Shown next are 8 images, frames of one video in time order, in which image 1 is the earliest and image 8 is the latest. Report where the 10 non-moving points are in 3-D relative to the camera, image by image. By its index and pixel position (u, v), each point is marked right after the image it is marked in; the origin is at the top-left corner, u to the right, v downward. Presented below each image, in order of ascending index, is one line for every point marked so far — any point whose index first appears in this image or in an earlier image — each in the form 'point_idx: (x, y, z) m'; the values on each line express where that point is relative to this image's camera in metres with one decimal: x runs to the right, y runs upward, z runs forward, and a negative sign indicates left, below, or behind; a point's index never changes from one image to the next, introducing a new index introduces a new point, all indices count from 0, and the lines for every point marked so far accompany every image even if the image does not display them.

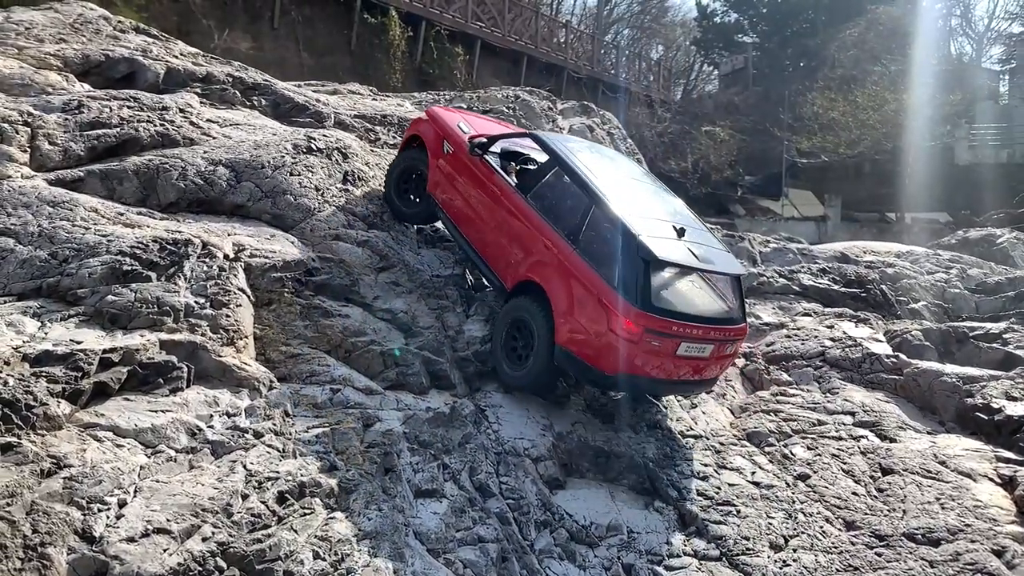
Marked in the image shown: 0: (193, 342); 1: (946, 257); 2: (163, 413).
0: (-1.9, -0.3, +4.9) m
1: (+6.7, +0.5, +12.6) m
2: (-1.9, -0.7, +4.4) m
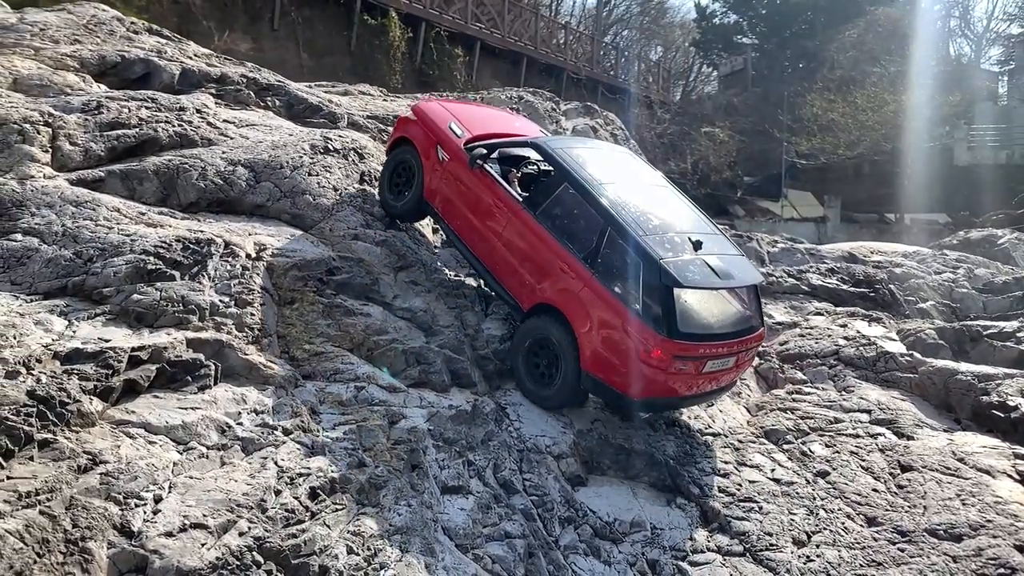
0: (-1.8, -0.3, +5.0) m
1: (+6.9, +0.5, +12.7) m
2: (-1.7, -0.7, +4.4) m
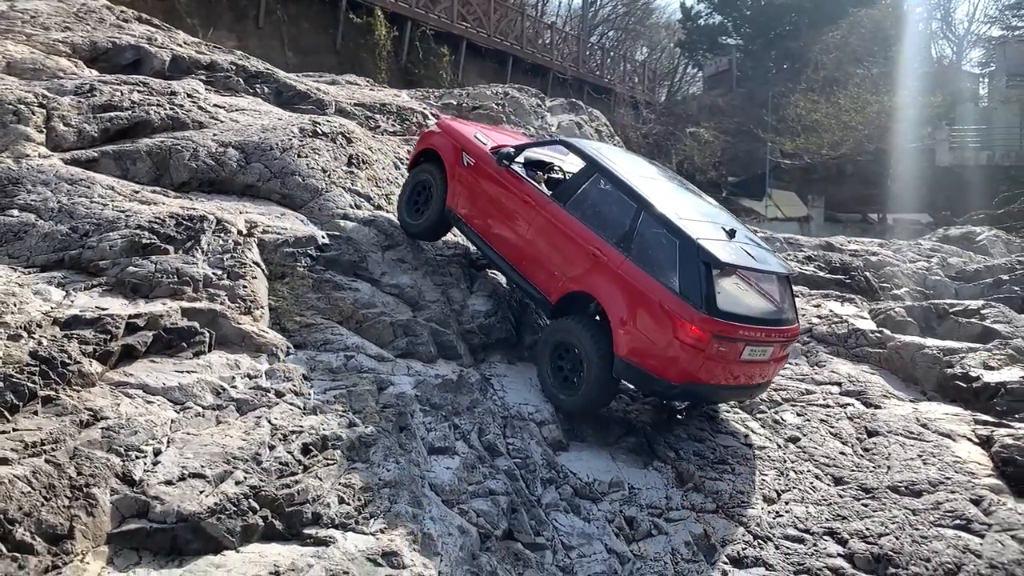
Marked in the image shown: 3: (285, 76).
0: (-1.9, -0.1, +5.2) m
1: (+6.6, +0.7, +13.0) m
2: (-1.8, -0.5, +4.6) m
3: (-2.7, +2.5, +9.5) m
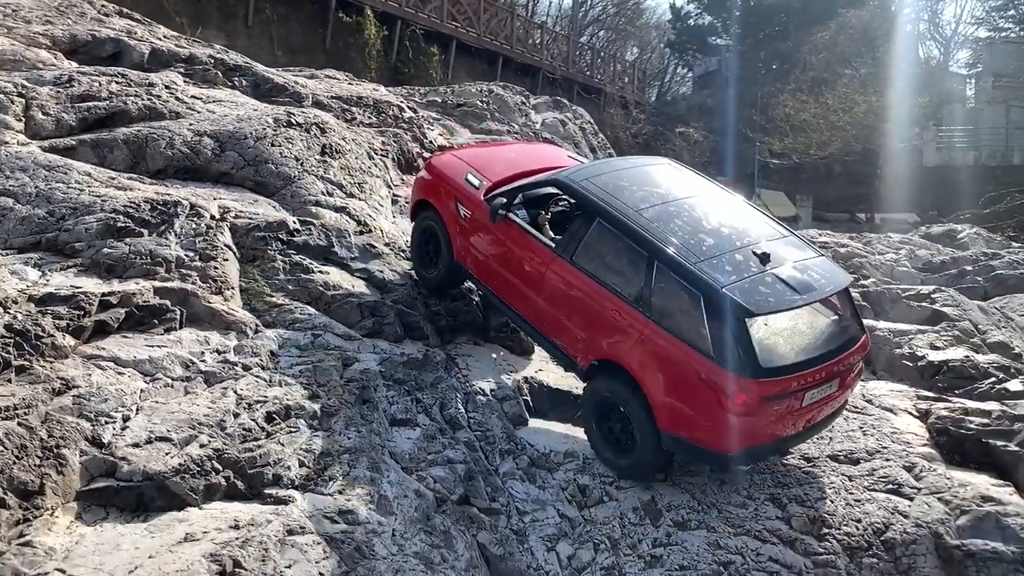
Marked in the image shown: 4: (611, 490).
0: (-2.2, 0.0, +5.4) m
1: (+6.3, +0.8, +13.3) m
2: (-2.1, -0.4, +4.8) m
3: (-3.0, +2.6, +9.7) m
4: (+0.6, -1.2, +5.0) m
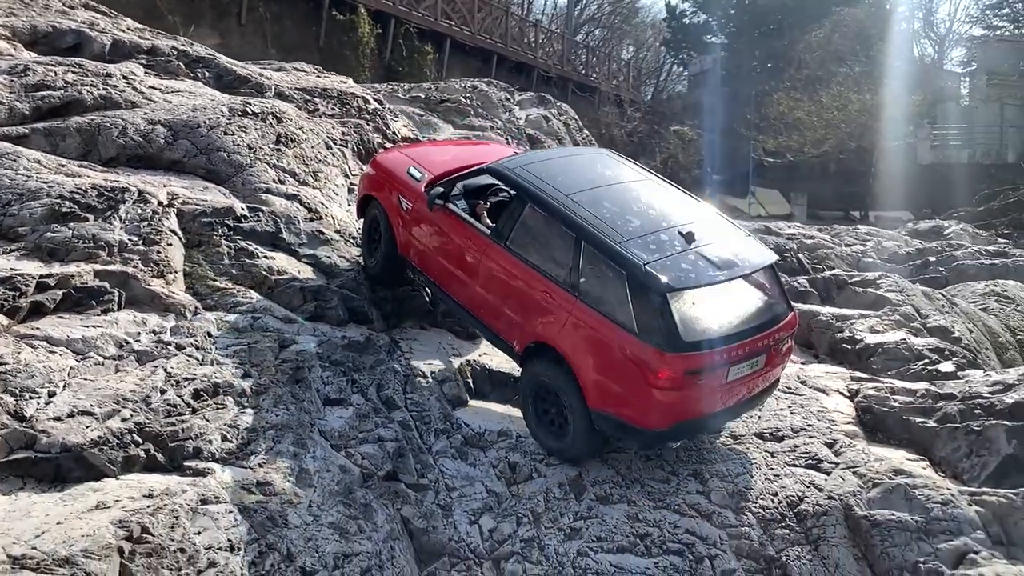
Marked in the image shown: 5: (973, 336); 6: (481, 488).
0: (-2.6, +0.1, +5.4) m
1: (+5.8, +0.9, +13.4) m
2: (-2.5, -0.2, +4.9) m
3: (-3.4, +2.7, +9.8) m
4: (+0.2, -1.1, +5.1) m
5: (+4.0, -0.4, +7.1) m
6: (-0.2, -1.2, +4.9) m
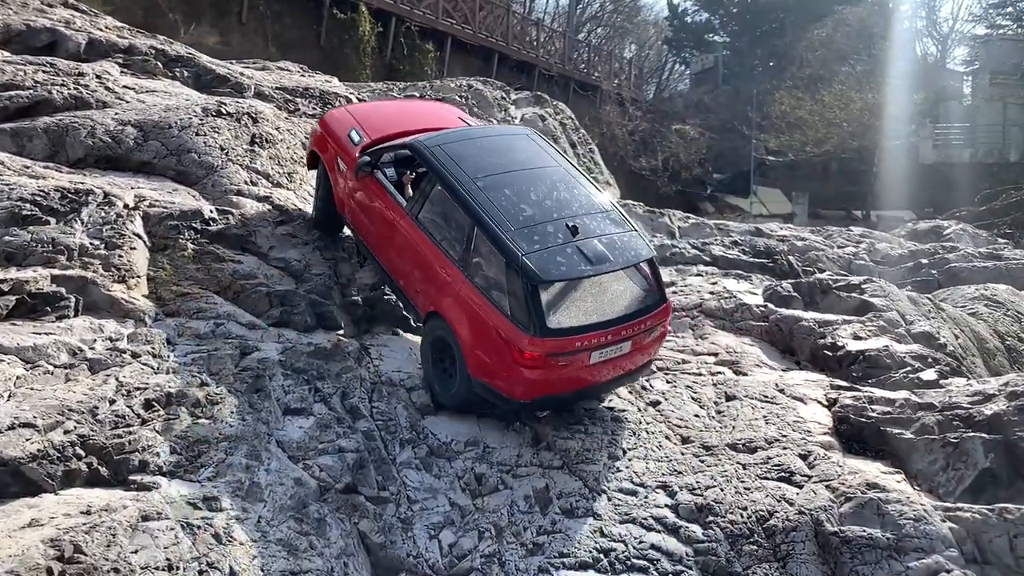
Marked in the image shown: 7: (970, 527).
0: (-2.8, +0.1, +5.3) m
1: (+5.6, +0.9, +13.2) m
2: (-2.7, -0.3, +4.7) m
3: (-3.6, +2.7, +9.6) m
4: (0.0, -1.2, +5.0) m
5: (+3.8, -0.5, +7.0) m
6: (-0.4, -1.2, +4.8) m
7: (+2.3, -1.2, +4.1) m
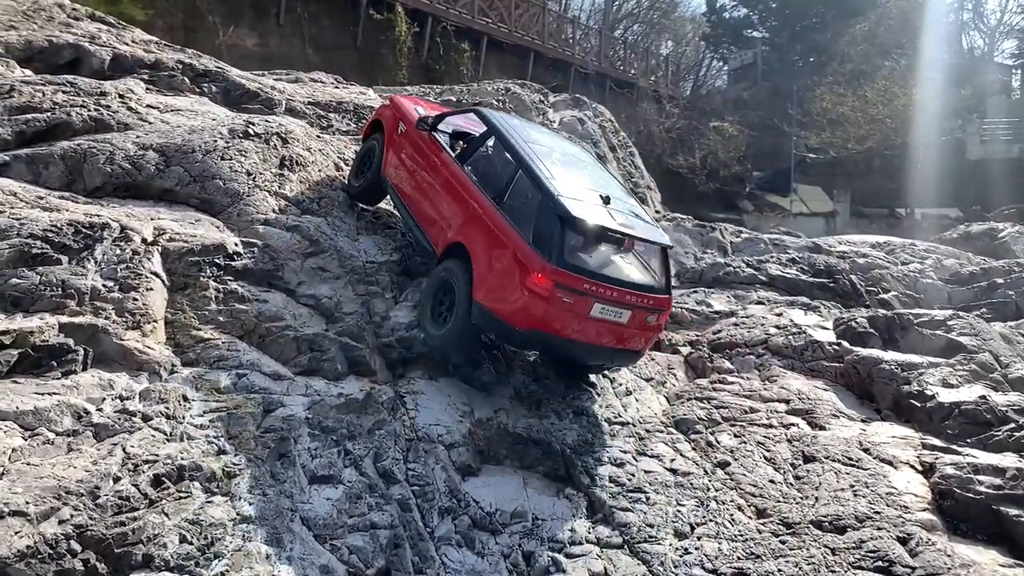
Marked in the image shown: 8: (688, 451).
0: (-2.5, -0.2, +4.8) m
1: (+6.3, +0.6, +12.4) m
2: (-2.4, -0.6, +4.3) m
3: (-3.1, +2.4, +9.2) m
4: (+0.3, -1.5, +4.4) m
5: (+4.2, -0.8, +6.2) m
6: (-0.1, -1.5, +4.2) m
7: (+2.6, -1.5, +3.5) m
8: (+1.2, -1.1, +5.5) m
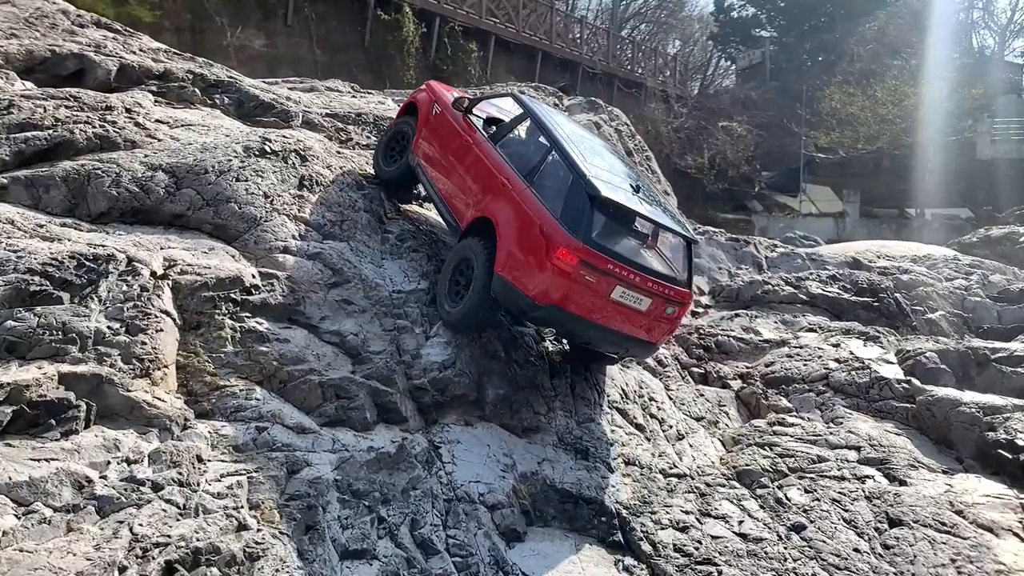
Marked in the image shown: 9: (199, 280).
0: (-2.2, -0.5, +4.3) m
1: (+6.6, +0.4, +11.8) m
2: (-2.2, -0.8, +3.8) m
3: (-2.8, +2.2, +8.7) m
4: (+0.5, -1.7, +3.9) m
5: (+4.5, -1.0, +5.7) m
6: (+0.2, -1.8, +3.7) m
7: (+2.9, -1.8, +2.9) m
8: (+1.5, -1.3, +4.9) m
9: (-2.0, +0.1, +5.3) m
